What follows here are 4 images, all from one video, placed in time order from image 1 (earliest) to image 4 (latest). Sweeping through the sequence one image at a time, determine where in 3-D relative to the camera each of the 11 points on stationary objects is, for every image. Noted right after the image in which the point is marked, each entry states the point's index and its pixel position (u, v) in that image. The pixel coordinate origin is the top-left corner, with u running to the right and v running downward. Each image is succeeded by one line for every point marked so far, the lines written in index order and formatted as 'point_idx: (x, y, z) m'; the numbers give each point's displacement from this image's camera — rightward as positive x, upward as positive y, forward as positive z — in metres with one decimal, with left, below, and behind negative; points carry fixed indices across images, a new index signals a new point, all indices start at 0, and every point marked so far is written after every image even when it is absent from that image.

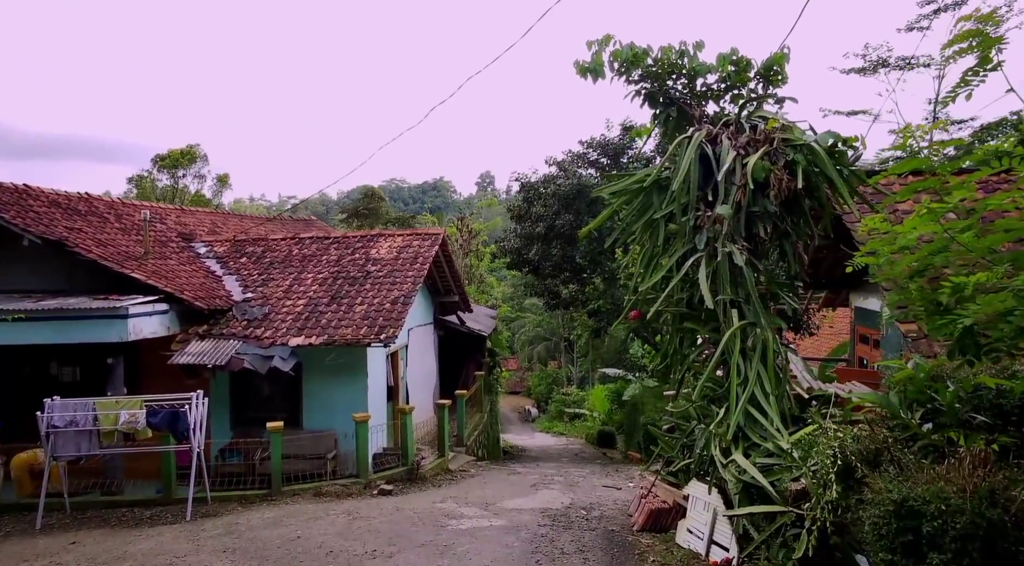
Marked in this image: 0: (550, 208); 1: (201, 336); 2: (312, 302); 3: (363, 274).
0: (+0.9, +1.8, +19.6) m
1: (-4.1, -0.7, +11.1) m
2: (-2.9, -0.3, +12.2) m
3: (-2.3, +0.2, +13.1) m
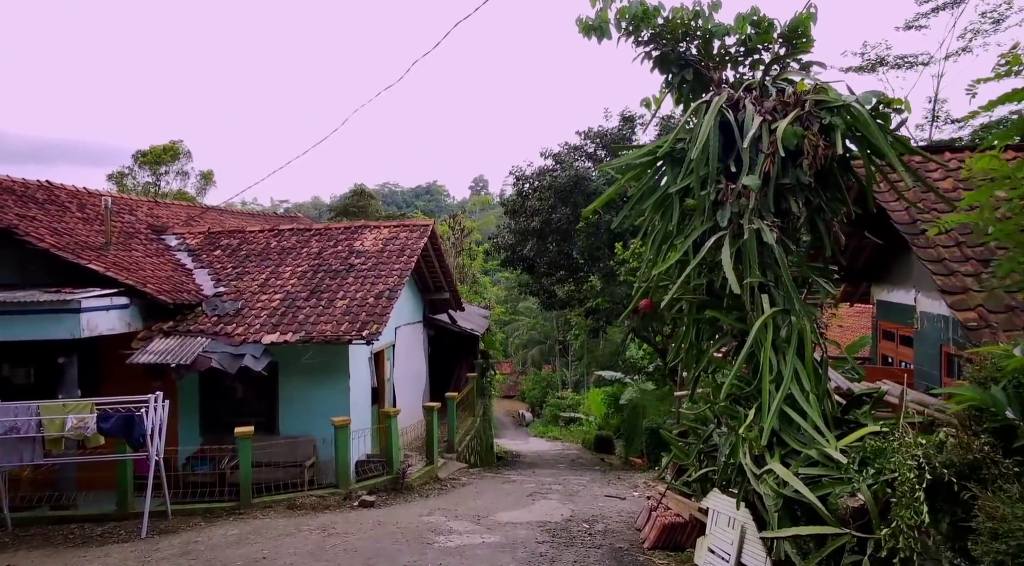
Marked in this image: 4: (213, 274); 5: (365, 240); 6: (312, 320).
0: (+0.8, +1.9, +18.7) m
1: (-4.2, -0.6, +10.2) m
2: (-3.0, -0.2, +11.2) m
3: (-2.4, +0.2, +12.2) m
4: (-4.3, +0.1, +11.9) m
5: (-2.3, +0.7, +13.1) m
6: (-2.5, -0.5, +10.6) m
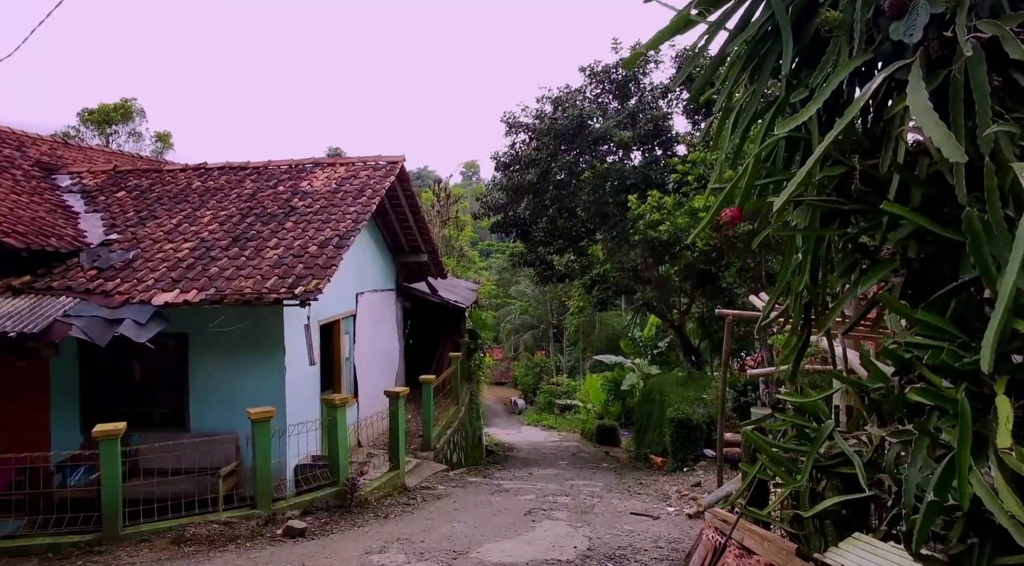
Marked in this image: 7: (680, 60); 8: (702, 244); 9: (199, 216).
0: (+0.6, +2.5, +15.8) m
1: (-4.3, -0.1, +7.3) m
2: (-3.1, +0.4, +8.3) m
3: (-2.5, +0.8, +9.3) m
4: (-4.4, +0.7, +9.0) m
5: (-2.4, +1.2, +10.2) m
6: (-2.6, +0.1, +7.7) m
7: (+3.0, +3.9, +14.8) m
8: (+2.8, +0.6, +12.2) m
9: (-3.4, +0.7, +9.2) m
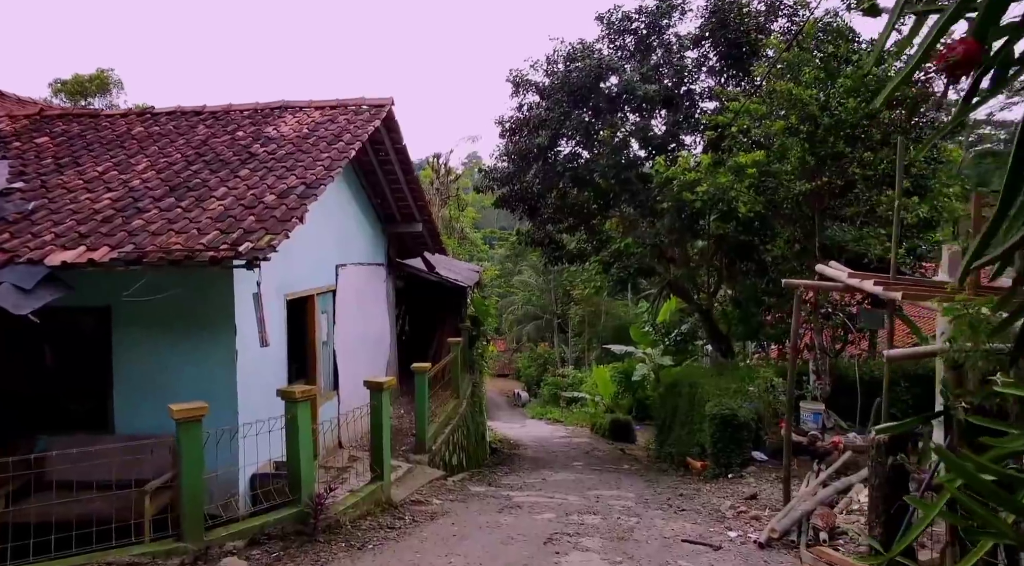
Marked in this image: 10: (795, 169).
0: (+0.7, +2.9, +14.0) m
1: (-4.2, +0.2, +5.4) m
2: (-3.0, +0.7, +6.5) m
3: (-2.4, +1.1, +7.5) m
4: (-4.2, +1.0, +7.2) m
5: (-2.3, +1.6, +8.4) m
6: (-2.5, +0.4, +5.9) m
7: (+3.1, +4.3, +12.9) m
8: (+2.9, +0.9, +10.3) m
9: (-3.3, +1.1, +7.3) m
10: (+3.3, +1.3, +9.8) m
